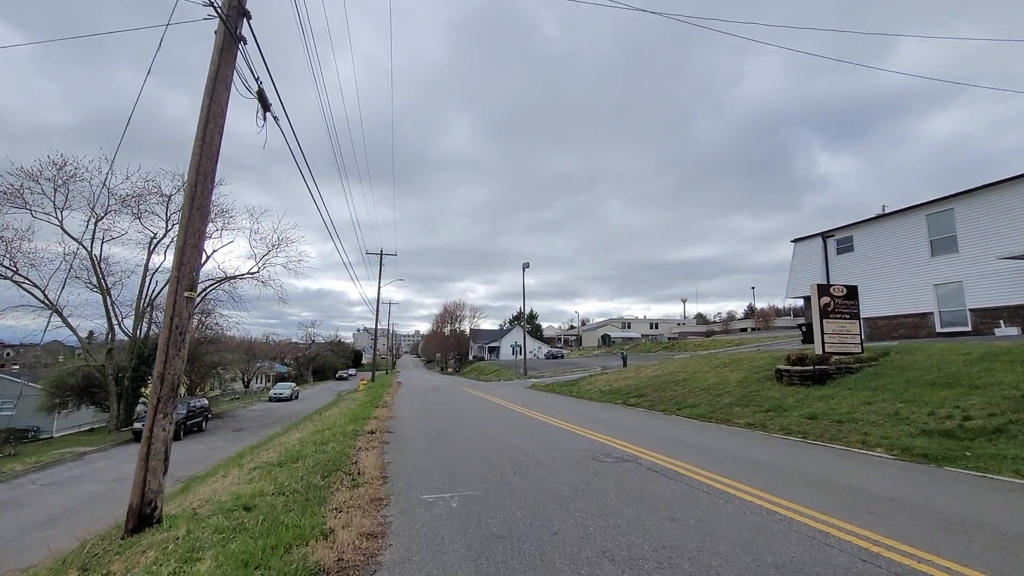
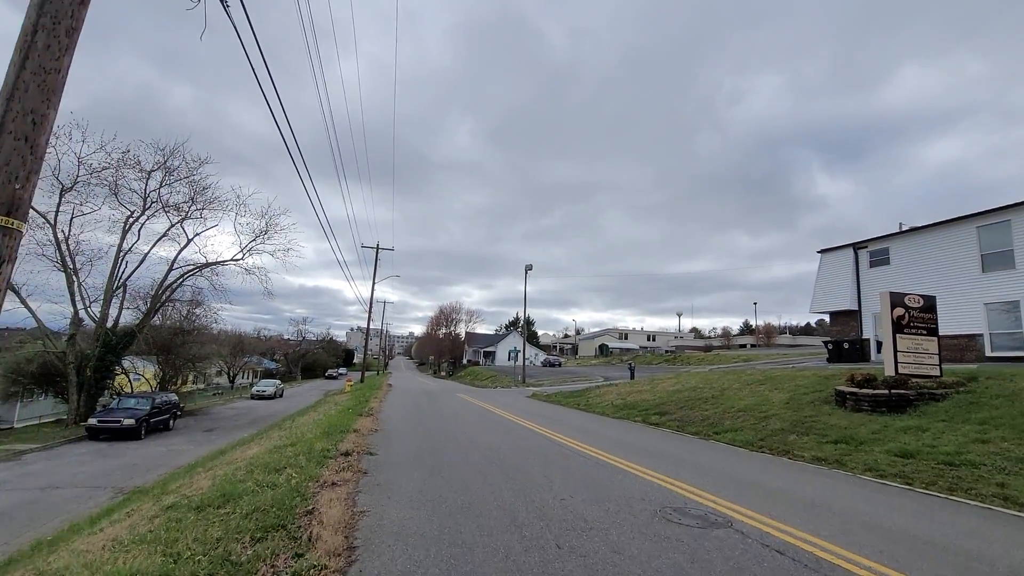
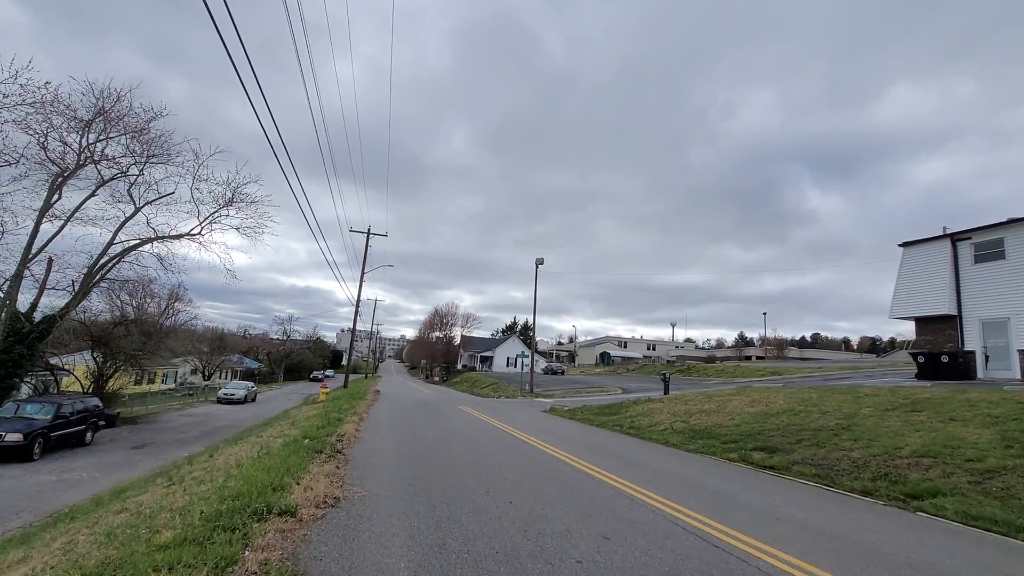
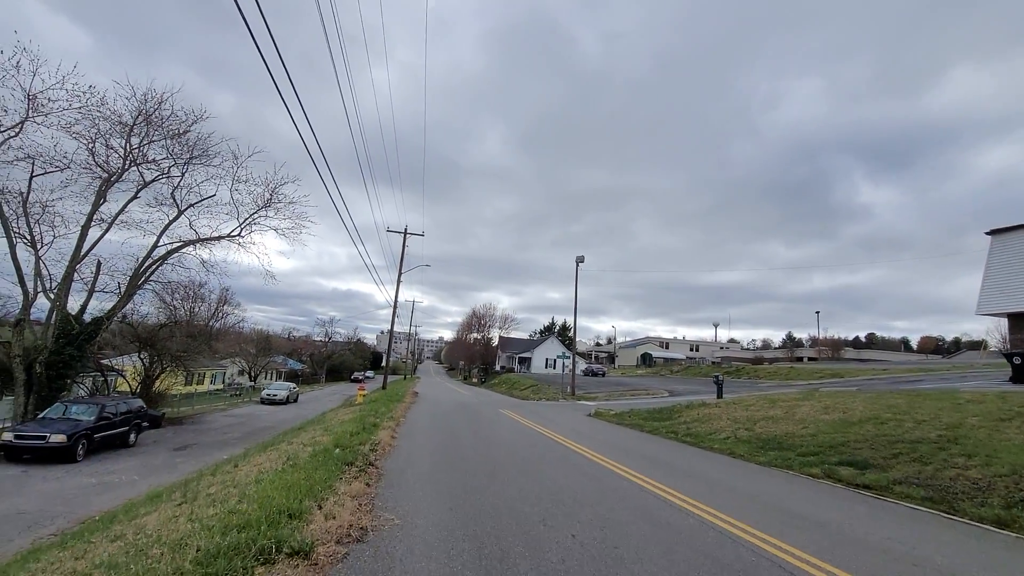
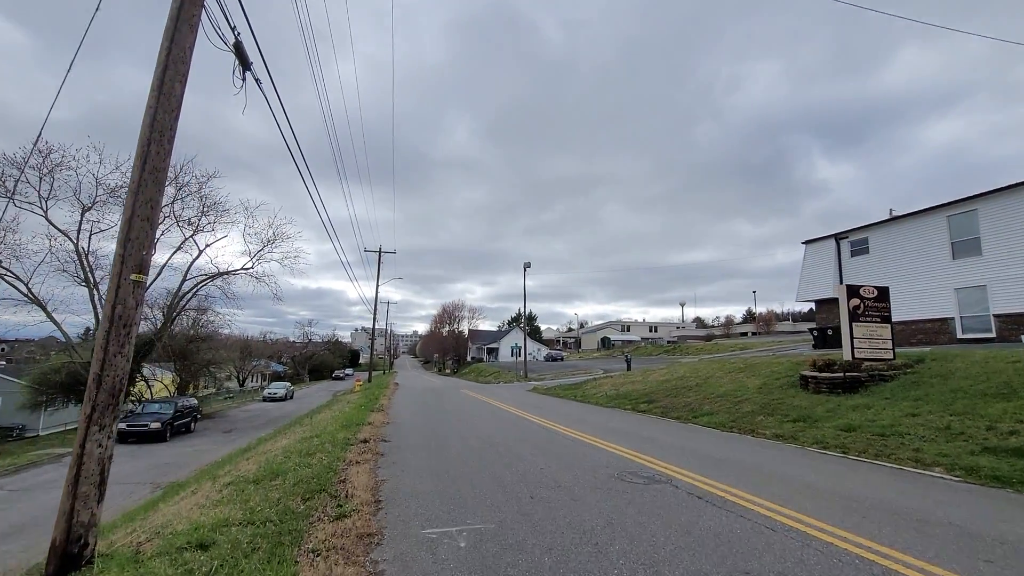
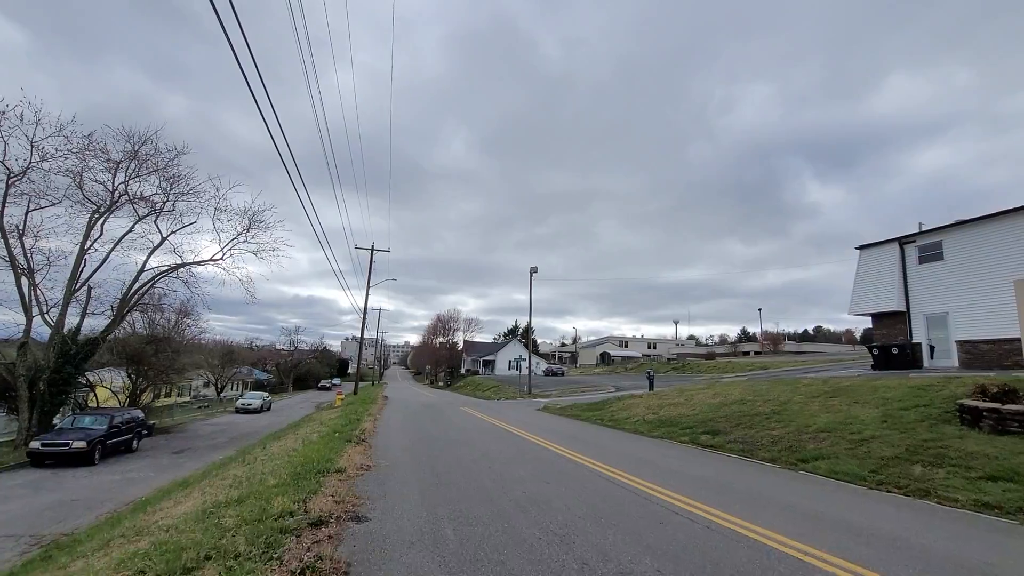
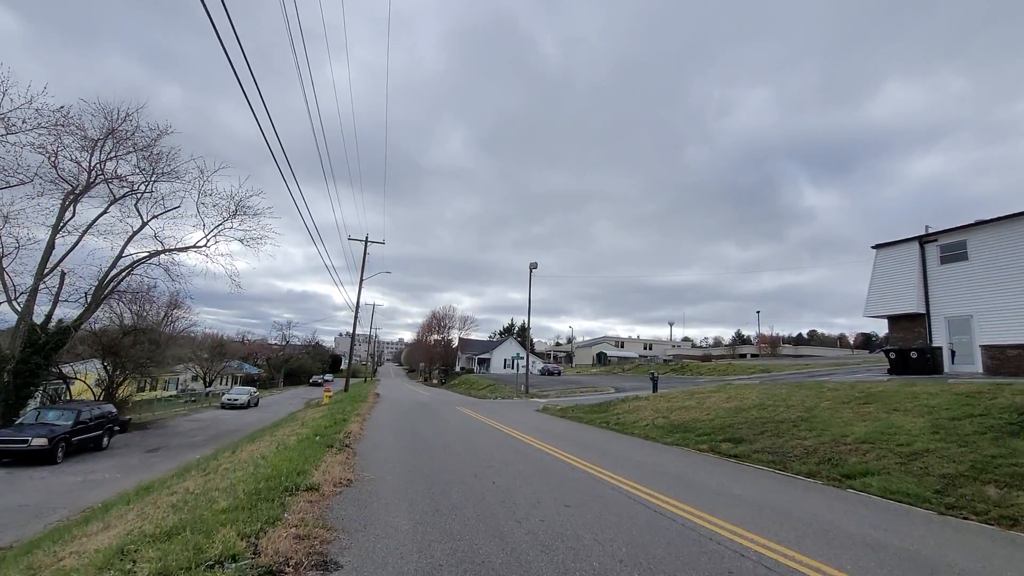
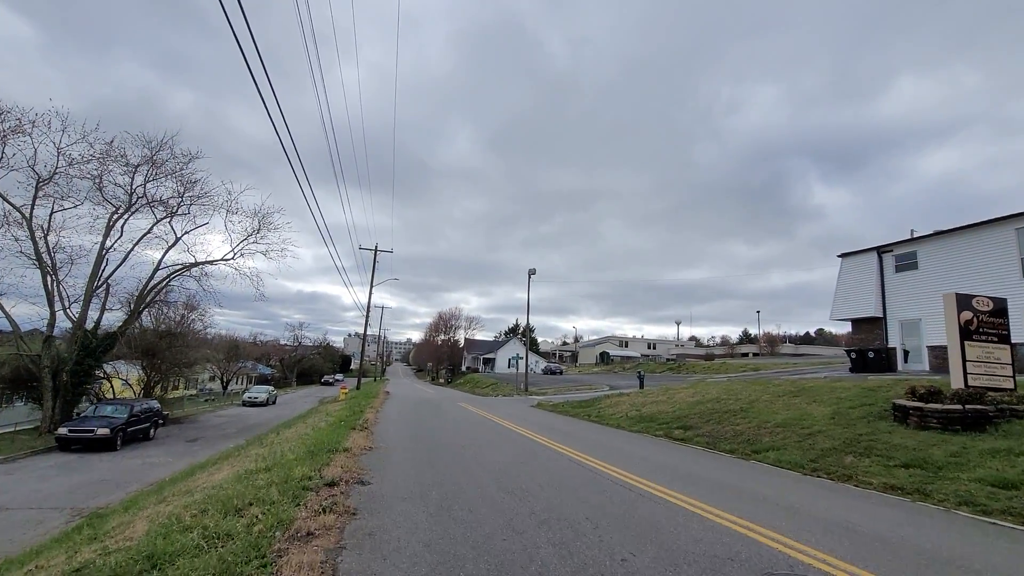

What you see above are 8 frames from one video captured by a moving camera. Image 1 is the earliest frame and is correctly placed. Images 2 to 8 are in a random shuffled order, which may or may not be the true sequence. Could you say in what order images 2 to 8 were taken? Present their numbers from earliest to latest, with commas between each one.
5, 2, 8, 6, 7, 3, 4
